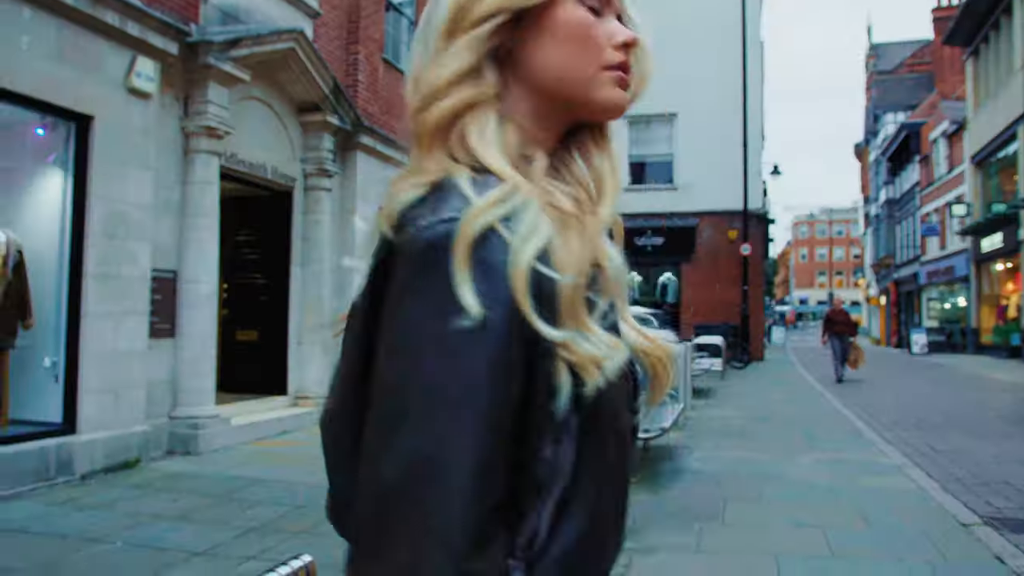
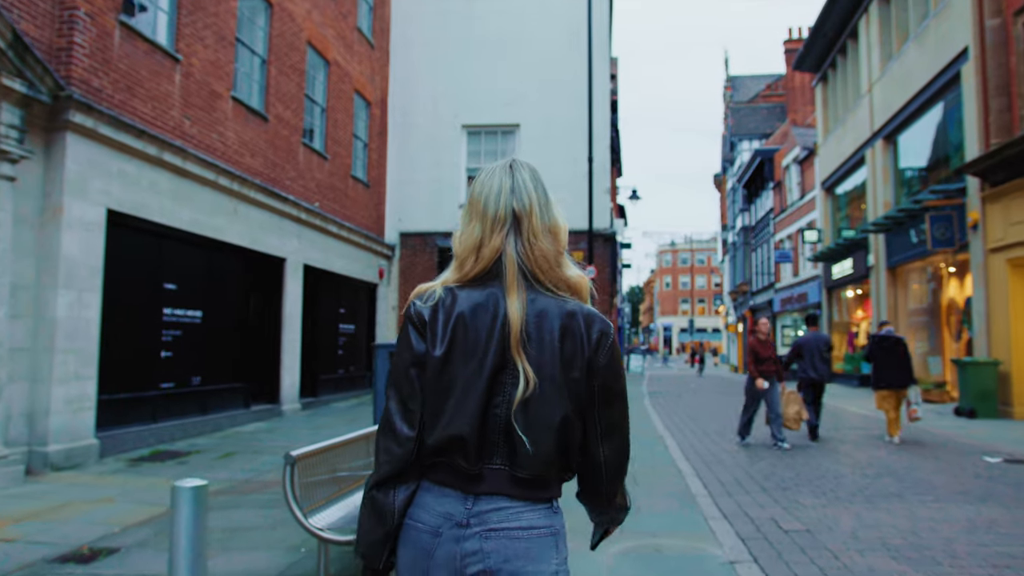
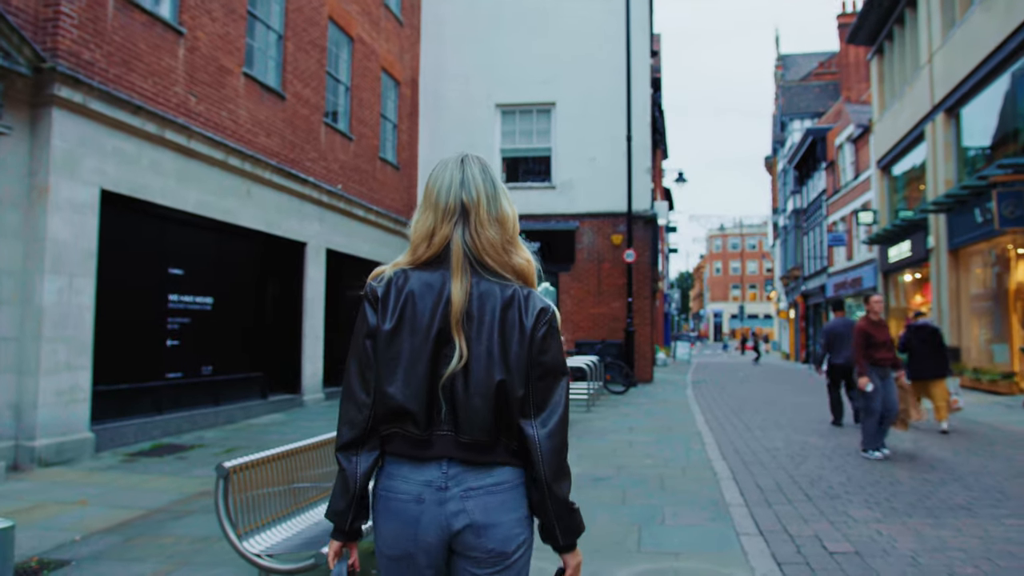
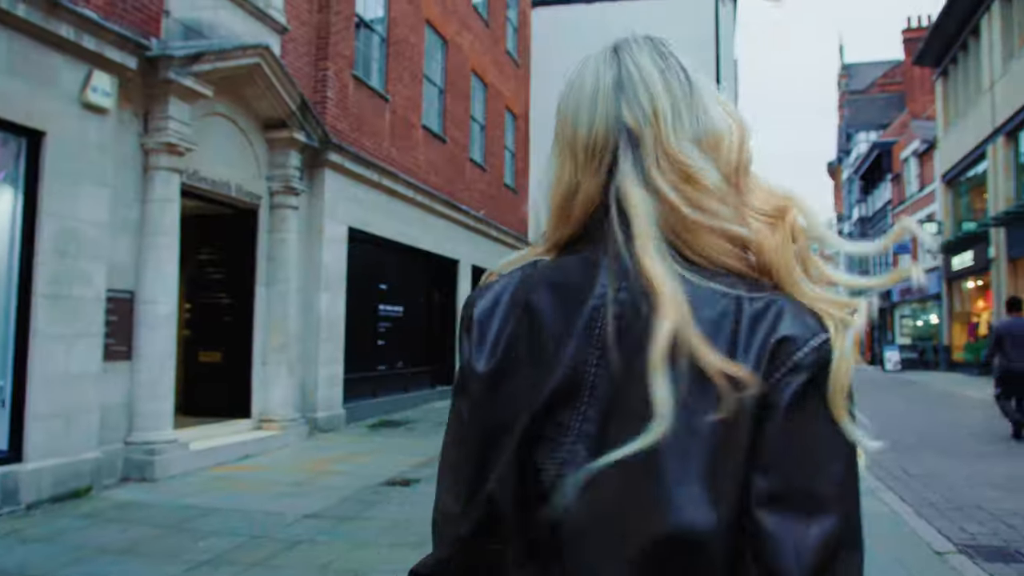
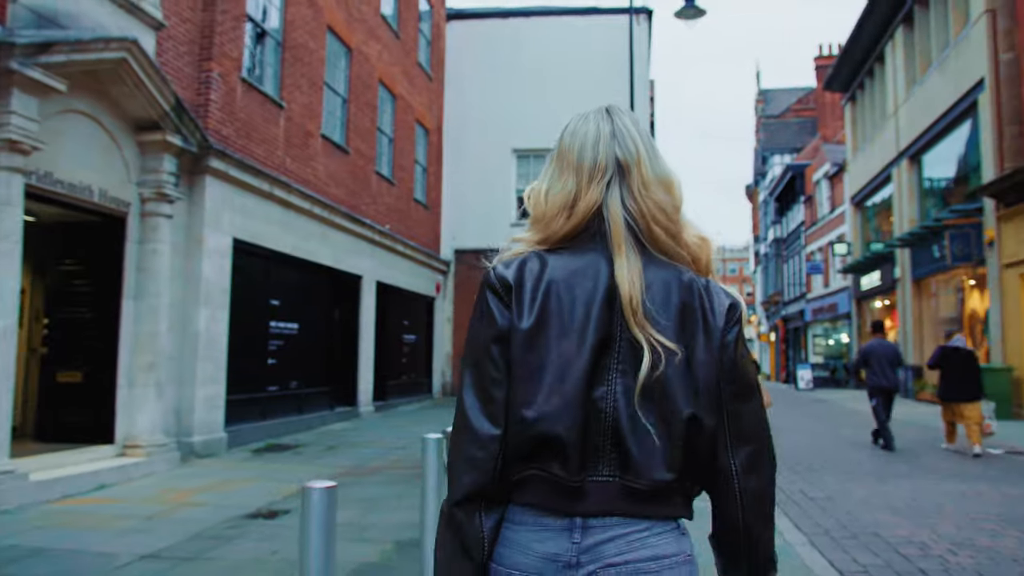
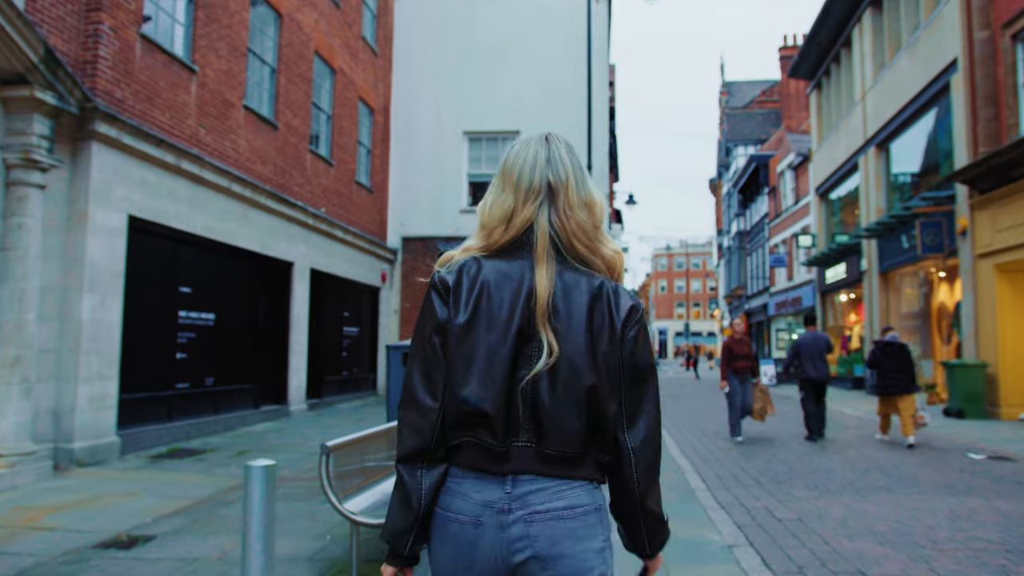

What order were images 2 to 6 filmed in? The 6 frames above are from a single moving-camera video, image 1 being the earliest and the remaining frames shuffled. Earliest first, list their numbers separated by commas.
4, 5, 6, 2, 3
